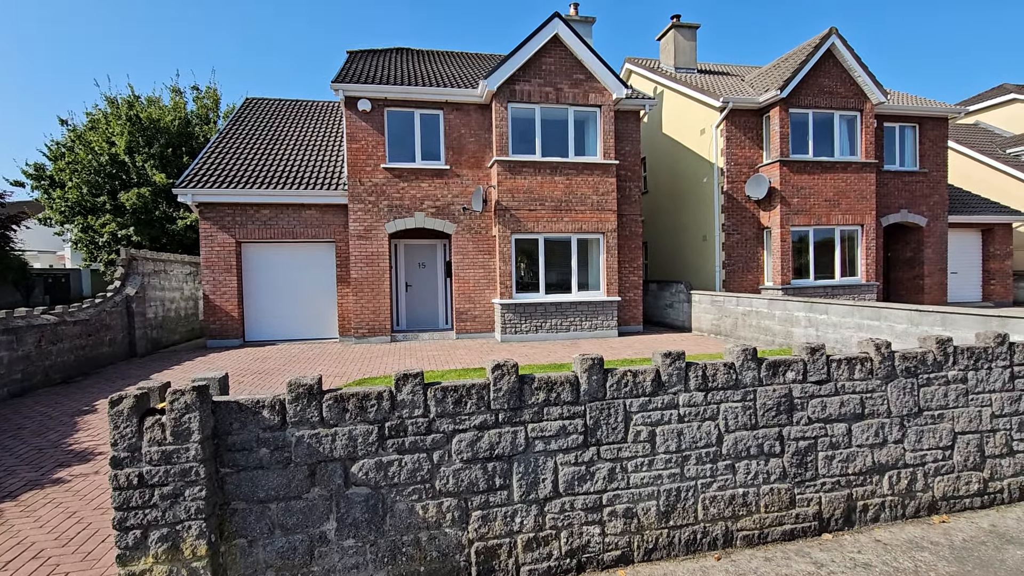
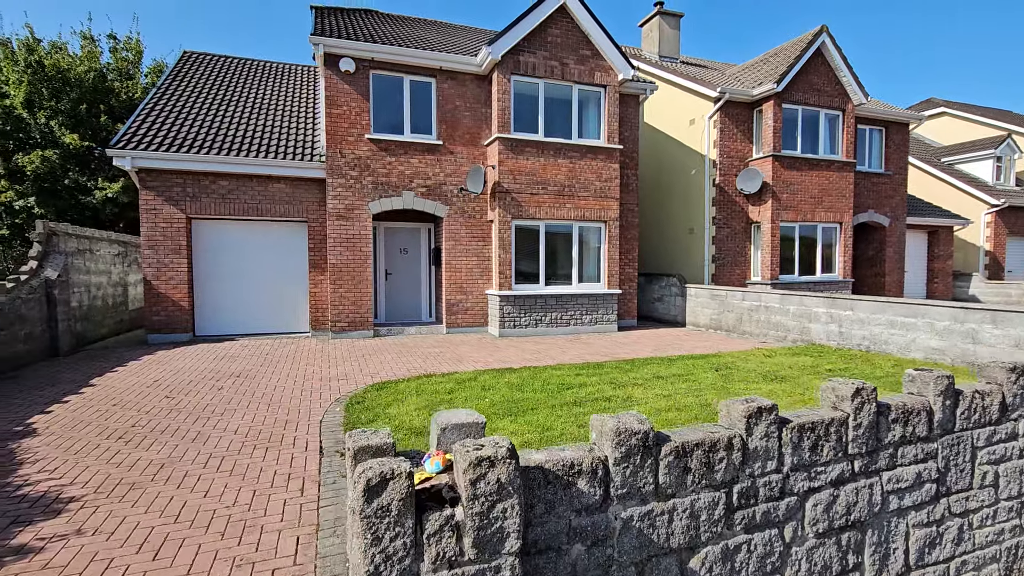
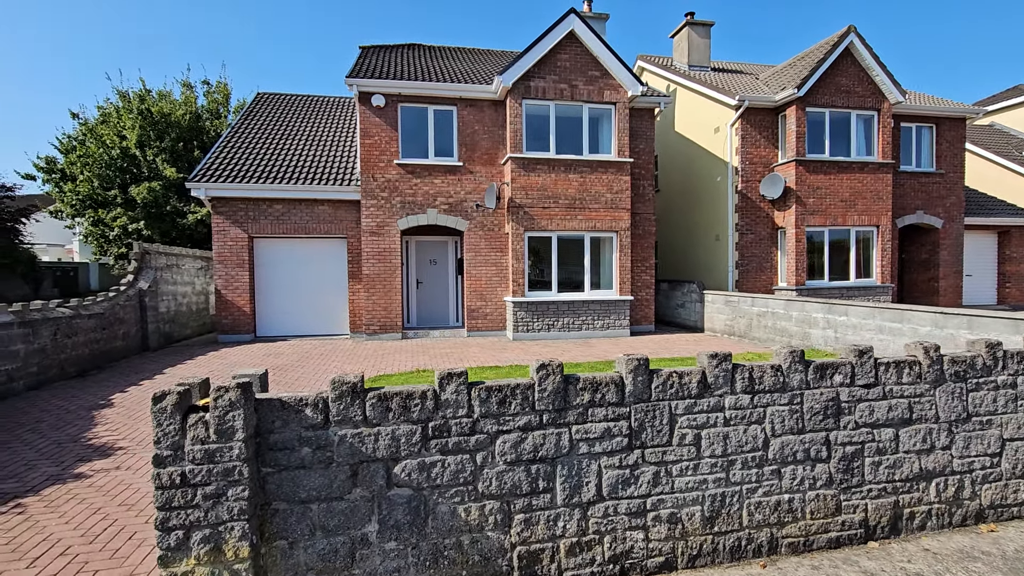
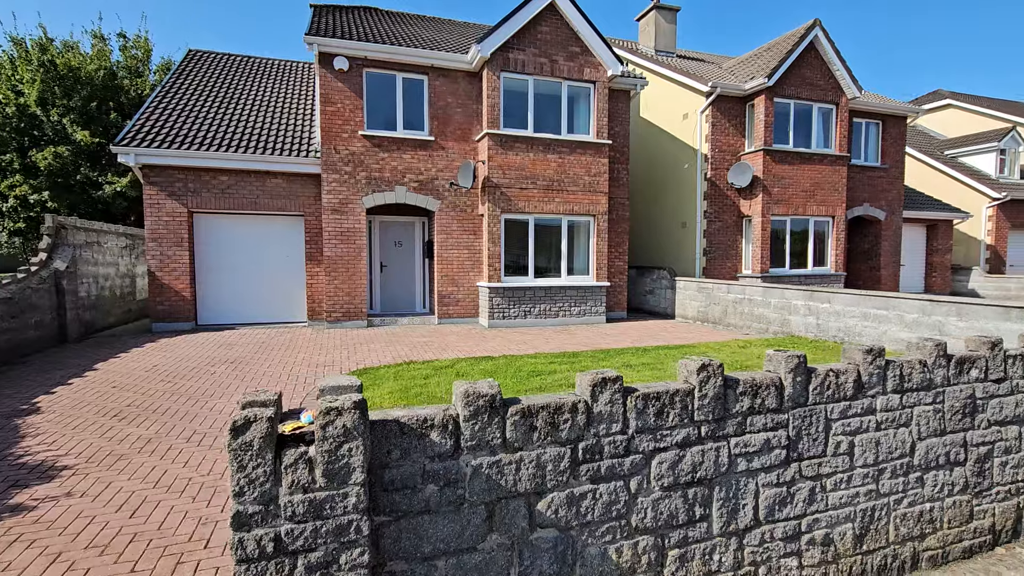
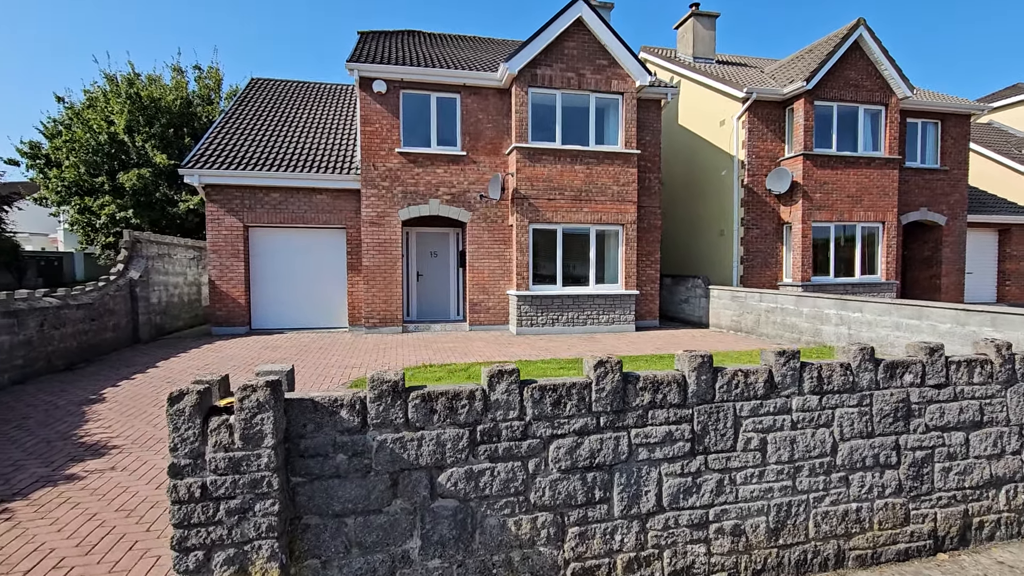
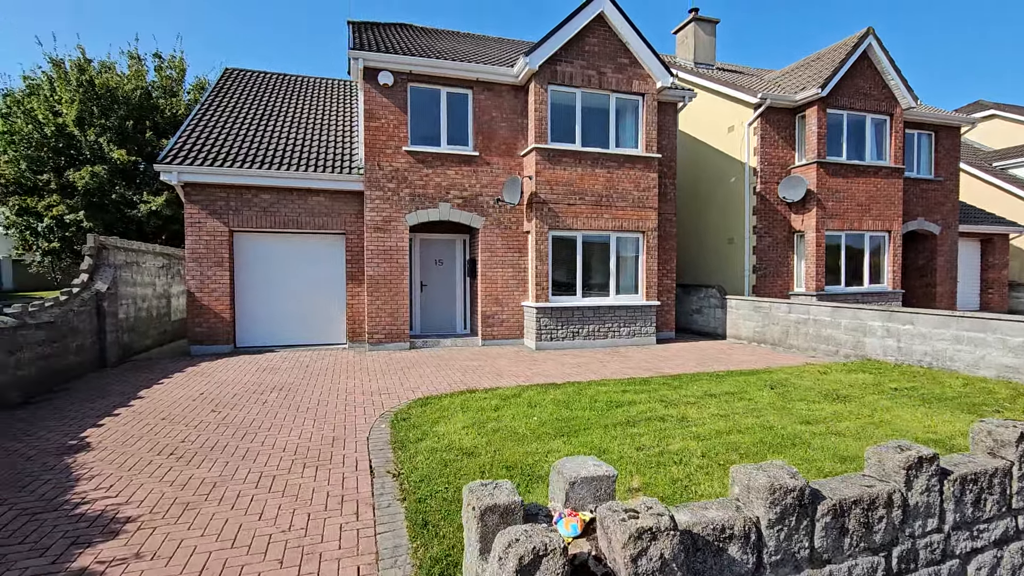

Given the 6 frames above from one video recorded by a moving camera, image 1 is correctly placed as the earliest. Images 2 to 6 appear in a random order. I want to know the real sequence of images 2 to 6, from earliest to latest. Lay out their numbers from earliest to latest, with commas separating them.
3, 5, 4, 2, 6
